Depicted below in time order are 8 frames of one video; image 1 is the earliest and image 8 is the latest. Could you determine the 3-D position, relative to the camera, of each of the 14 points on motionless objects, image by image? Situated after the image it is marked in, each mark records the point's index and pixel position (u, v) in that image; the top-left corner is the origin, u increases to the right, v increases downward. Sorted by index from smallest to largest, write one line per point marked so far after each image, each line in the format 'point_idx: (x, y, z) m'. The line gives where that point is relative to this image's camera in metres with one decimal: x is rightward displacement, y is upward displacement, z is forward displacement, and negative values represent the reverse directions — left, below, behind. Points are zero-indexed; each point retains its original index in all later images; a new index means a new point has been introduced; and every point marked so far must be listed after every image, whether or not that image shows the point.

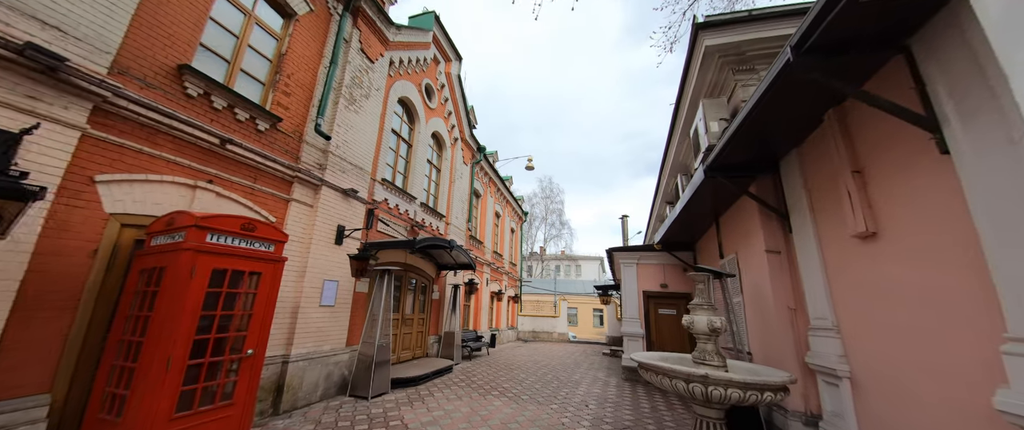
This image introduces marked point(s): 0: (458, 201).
0: (-1.7, +0.4, +11.7) m
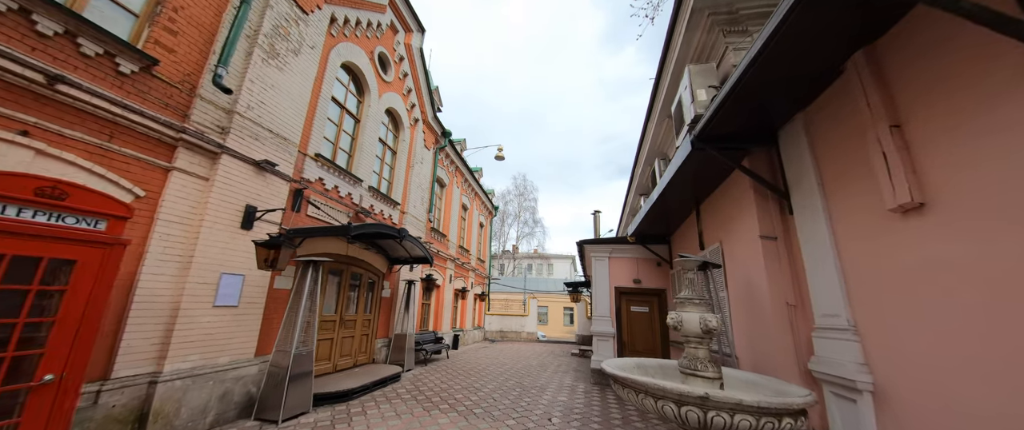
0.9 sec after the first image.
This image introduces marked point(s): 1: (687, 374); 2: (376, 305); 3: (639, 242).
0: (-2.8, +0.8, +10.5) m
1: (+1.4, -1.3, +2.7) m
2: (-3.3, -2.2, +8.2) m
3: (+2.9, -0.6, +7.7) m
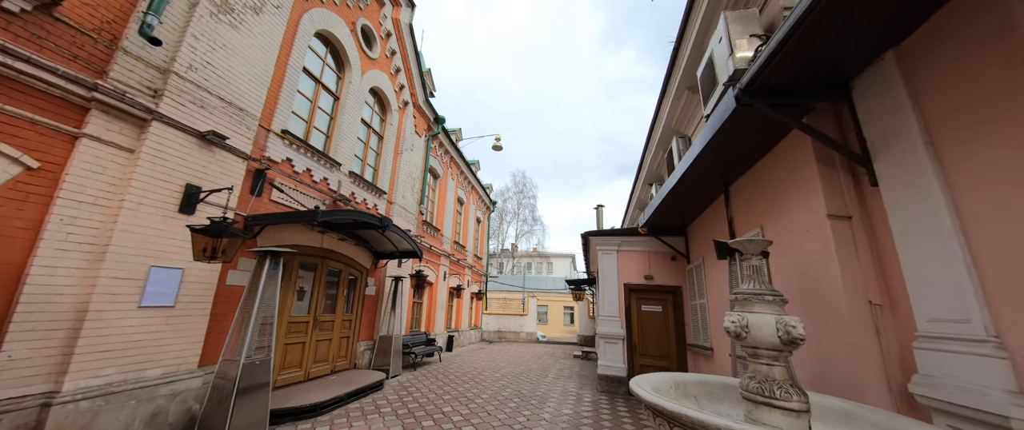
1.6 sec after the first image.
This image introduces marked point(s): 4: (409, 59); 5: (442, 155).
0: (-2.9, +1.0, +9.6) m
1: (+1.4, -1.1, +1.9) m
2: (-3.3, -1.9, +7.4) m
3: (+2.8, -0.4, +6.8) m
4: (-3.0, +4.6, +10.1) m
5: (-2.6, +2.2, +12.8) m
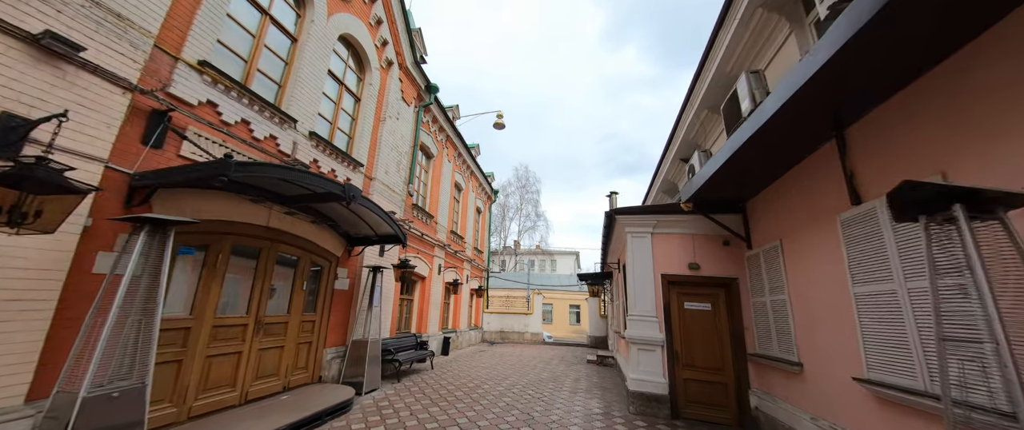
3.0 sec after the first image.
0: (-2.8, +1.5, +8.1) m
1: (+1.4, -0.6, +0.3) m
2: (-3.2, -1.5, +5.8) m
3: (+2.9, +0.1, +5.3) m
4: (-2.9, +5.0, +8.5) m
5: (-2.5, +2.7, +11.2) m
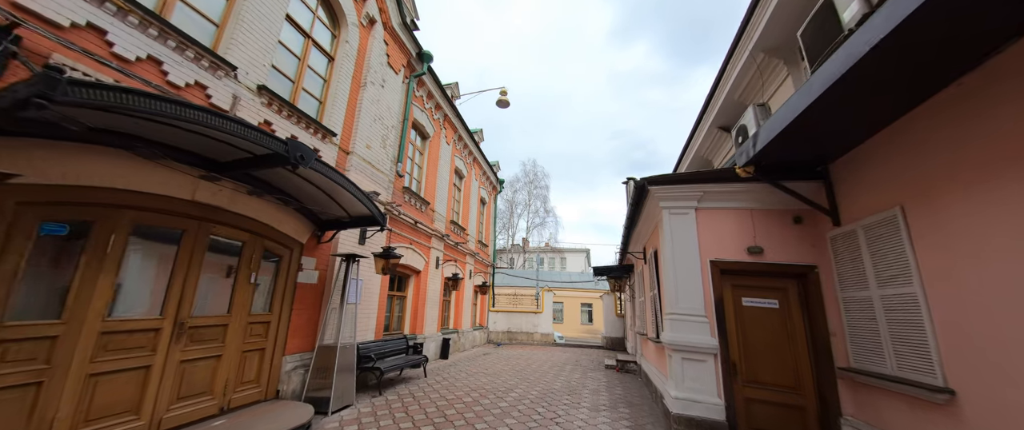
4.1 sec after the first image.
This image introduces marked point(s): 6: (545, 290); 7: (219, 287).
0: (-2.7, +1.8, +6.9) m
1: (+1.3, -0.3, -0.9) m
2: (-3.2, -1.2, +4.7) m
3: (+2.9, +0.5, +4.0) m
4: (-2.9, +5.4, +7.3) m
5: (-2.3, +3.0, +10.0) m
6: (+1.4, -3.2, +14.6) m
7: (-3.4, -0.8, +4.0) m
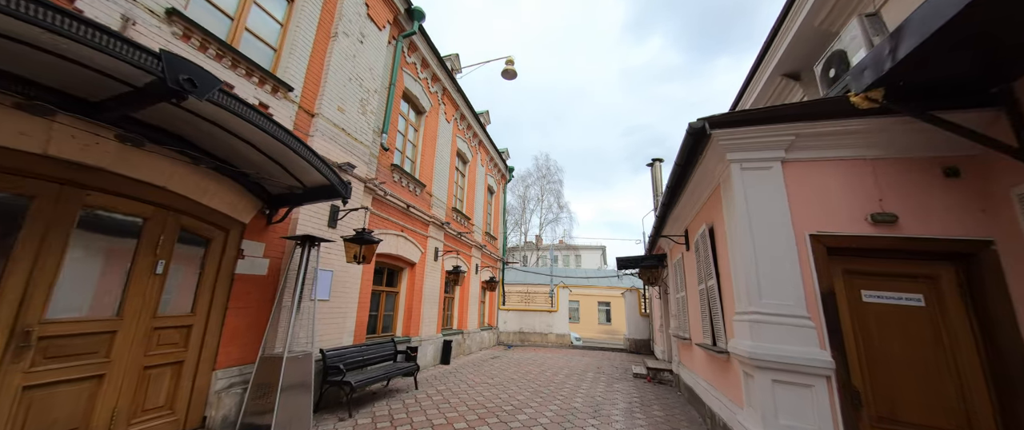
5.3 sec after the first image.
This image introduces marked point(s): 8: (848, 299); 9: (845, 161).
0: (-2.6, +2.2, +5.7) m
1: (+1.1, 0.0, -2.2) m
2: (-3.1, -0.8, +3.6) m
3: (+2.9, +0.8, +2.6) m
4: (-2.8, +5.7, +6.1) m
5: (-2.1, +3.4, +8.8) m
6: (+1.9, -2.8, +13.3) m
7: (-3.4, -0.5, +2.8) m
8: (+2.6, -0.7, +2.7) m
9: (+2.8, +0.5, +2.9) m
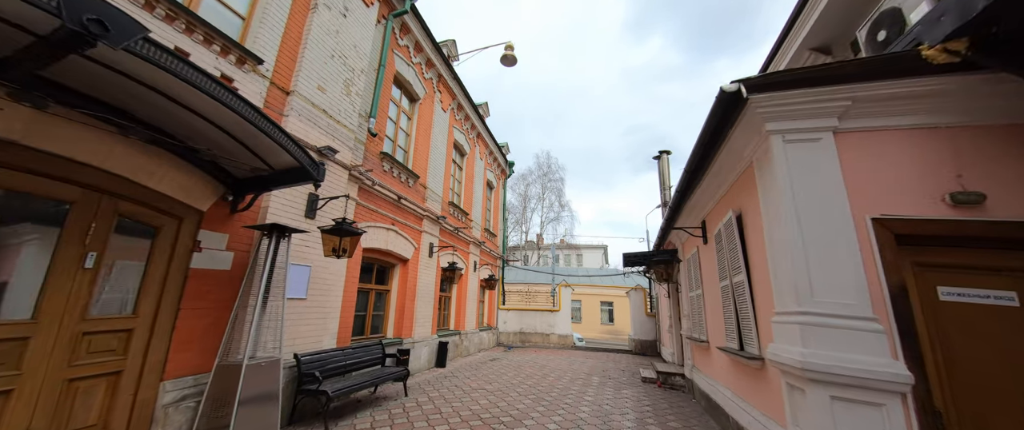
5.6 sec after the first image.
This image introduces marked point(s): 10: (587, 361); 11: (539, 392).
0: (-2.6, +2.3, +5.2) m
1: (+1.1, +0.1, -2.7) m
2: (-3.1, -0.7, +3.1) m
3: (+2.9, +1.0, +2.1) m
4: (-2.9, +5.8, +5.6) m
5: (-2.1, +3.5, +8.3) m
6: (+1.9, -2.6, +12.8) m
7: (-3.4, -0.4, +2.4) m
8: (+2.6, -0.5, +2.2) m
9: (+2.8, +0.6, +2.4) m
10: (+1.9, -3.7, +8.6) m
11: (+0.4, -3.1, +5.9) m
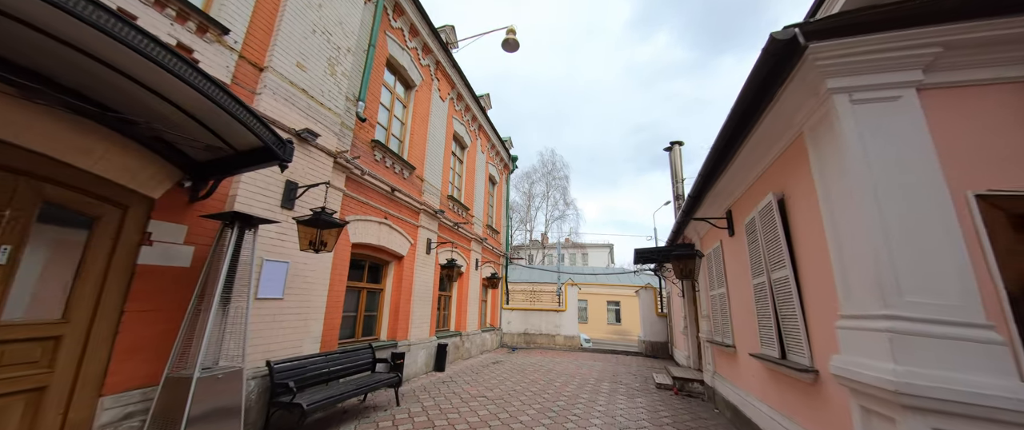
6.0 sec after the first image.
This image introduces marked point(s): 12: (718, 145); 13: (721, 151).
0: (-2.6, +2.4, +4.8) m
1: (+1.0, +0.3, -3.2) m
2: (-3.2, -0.6, +2.6) m
3: (+2.8, +1.1, +1.5) m
4: (-2.9, +6.0, +5.1) m
5: (-2.1, +3.7, +7.8) m
6: (+2.0, -2.5, +12.3) m
7: (-3.5, -0.3, +1.9) m
8: (+2.6, -0.4, +1.7) m
9: (+2.8, +0.8, +1.9) m
10: (+1.9, -3.5, +8.1) m
11: (+0.5, -2.9, +5.4) m
12: (+2.0, +0.6, +3.3) m
13: (+2.0, +0.6, +3.3) m
